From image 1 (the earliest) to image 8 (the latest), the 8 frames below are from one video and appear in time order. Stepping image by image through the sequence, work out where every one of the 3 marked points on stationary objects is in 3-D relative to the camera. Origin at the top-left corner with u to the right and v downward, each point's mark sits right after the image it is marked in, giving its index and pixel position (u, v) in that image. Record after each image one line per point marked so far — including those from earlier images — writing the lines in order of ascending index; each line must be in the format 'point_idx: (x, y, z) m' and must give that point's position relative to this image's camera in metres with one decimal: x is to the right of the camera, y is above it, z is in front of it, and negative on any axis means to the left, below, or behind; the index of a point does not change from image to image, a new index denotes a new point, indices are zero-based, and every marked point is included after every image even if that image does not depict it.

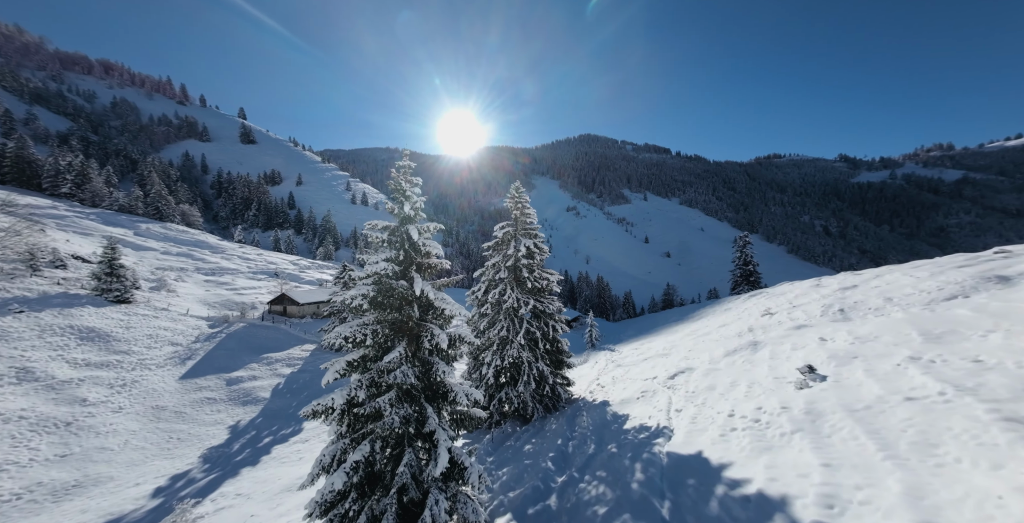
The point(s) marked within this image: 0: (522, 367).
0: (+0.4, -4.9, +17.1) m
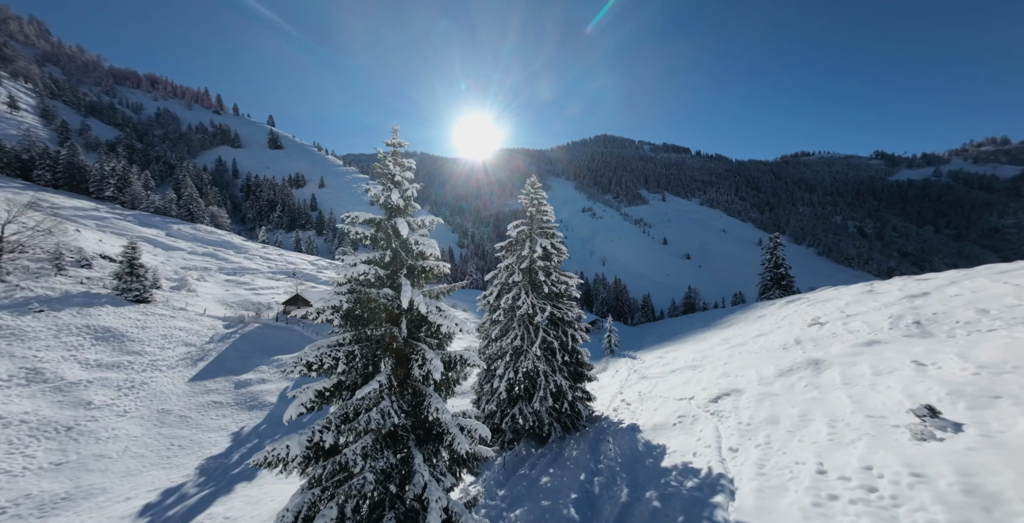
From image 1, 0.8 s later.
0: (+1.1, -5.0, +15.5) m
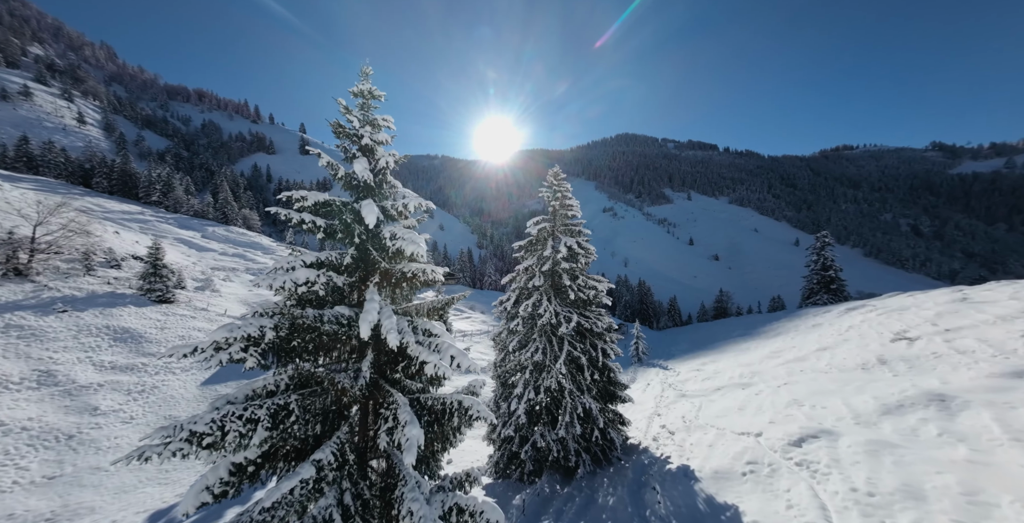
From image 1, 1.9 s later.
0: (+1.8, -5.1, +13.4) m
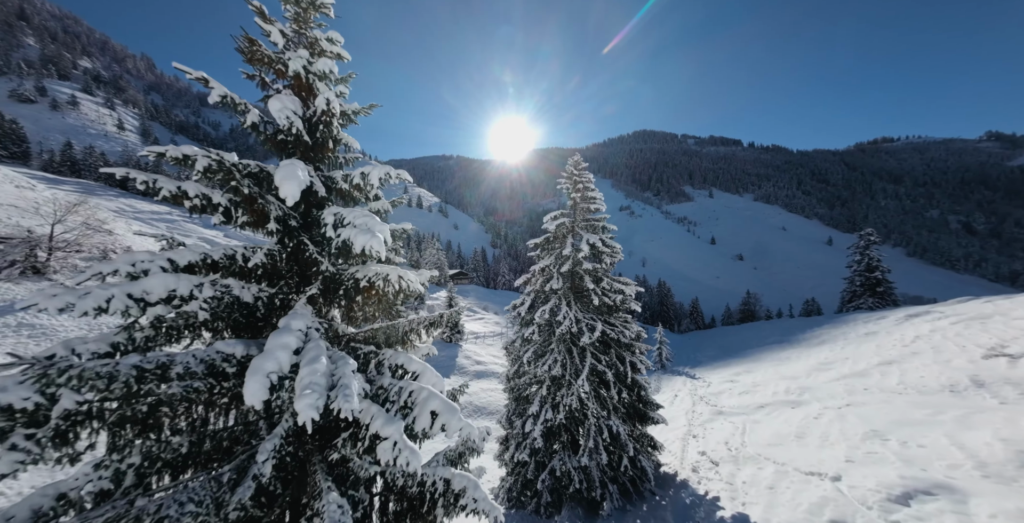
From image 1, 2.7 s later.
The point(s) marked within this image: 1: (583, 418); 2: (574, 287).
0: (+2.3, -5.0, +11.7) m
1: (+2.3, -5.1, +12.0) m
2: (+2.5, -1.0, +14.2) m
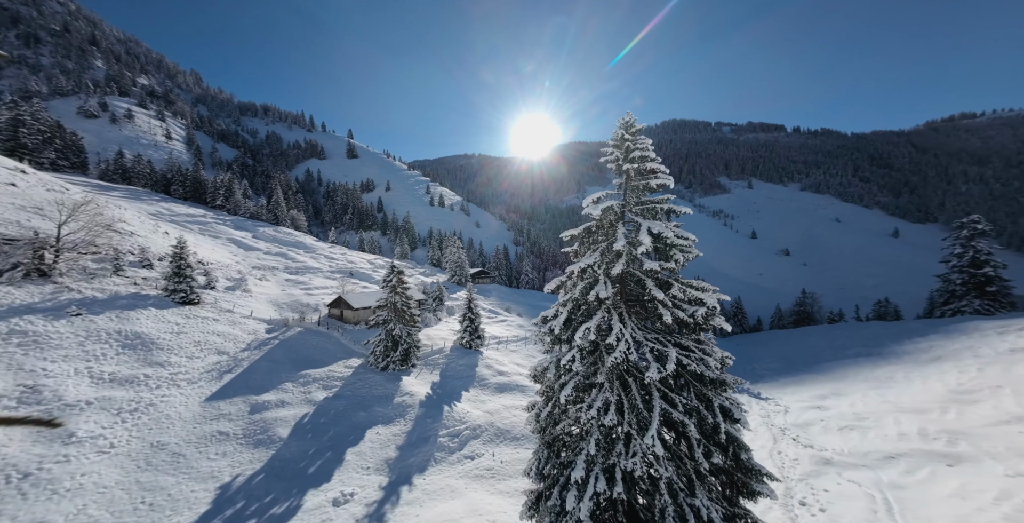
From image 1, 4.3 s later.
0: (+3.0, -5.0, +7.7) m
1: (+3.1, -5.0, +8.0) m
2: (+3.4, -0.9, +10.2) m
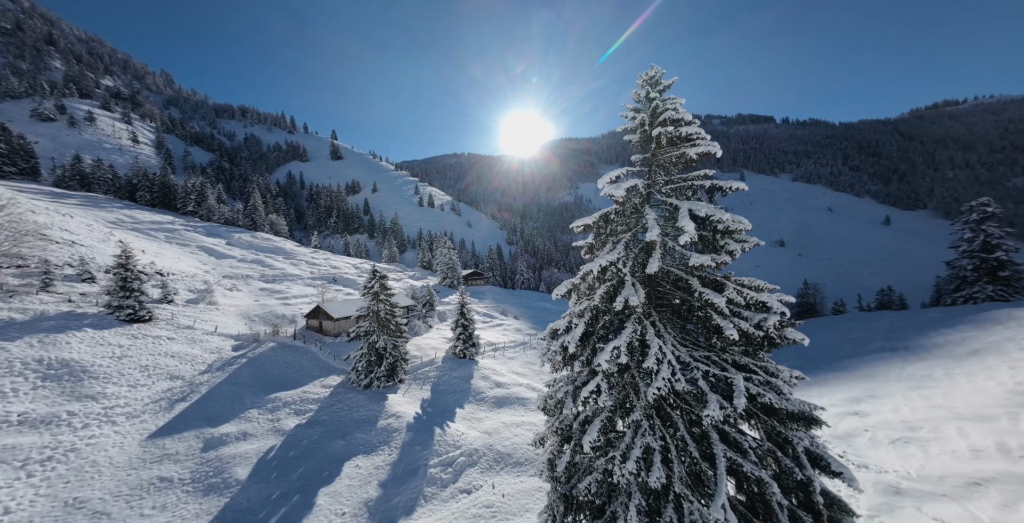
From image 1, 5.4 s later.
0: (+3.3, -4.9, +4.3) m
1: (+3.4, -4.9, +4.6) m
2: (+3.5, -0.8, +6.8) m
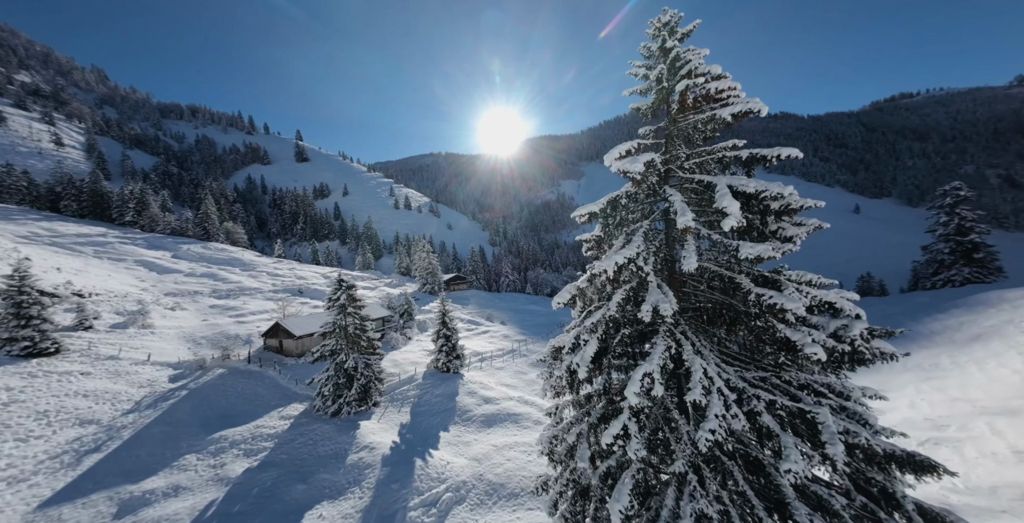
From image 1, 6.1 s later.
0: (+3.6, -4.7, +1.3) m
1: (+3.6, -4.8, +1.6) m
2: (+3.5, -0.6, +3.8) m
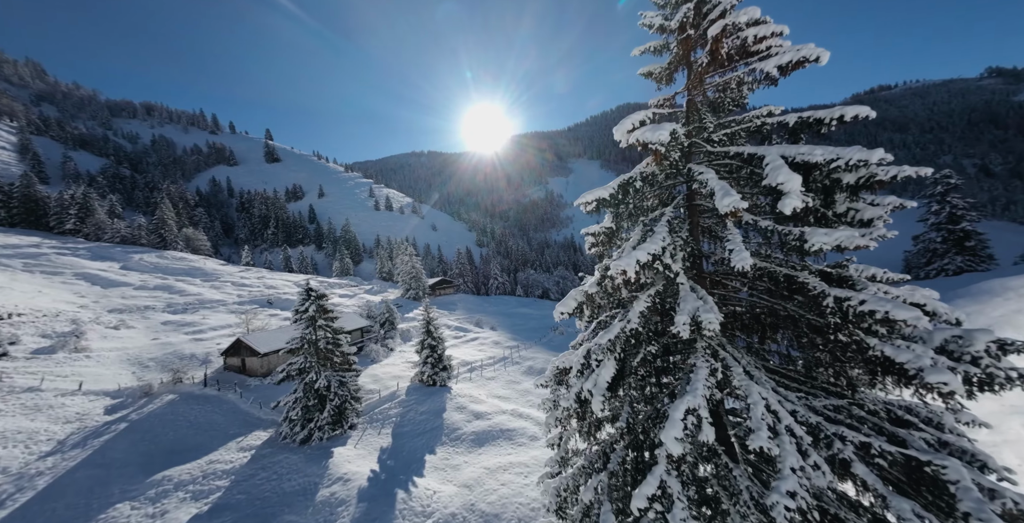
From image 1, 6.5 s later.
0: (+3.8, -4.6, -1.1) m
1: (+3.8, -4.6, -0.7) m
2: (+3.5, -0.5, +1.5) m
